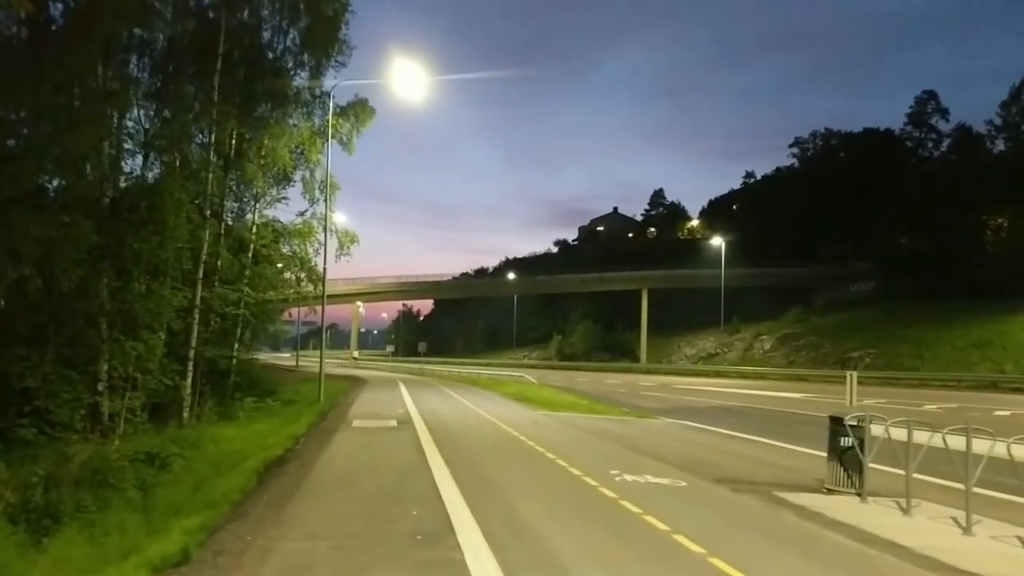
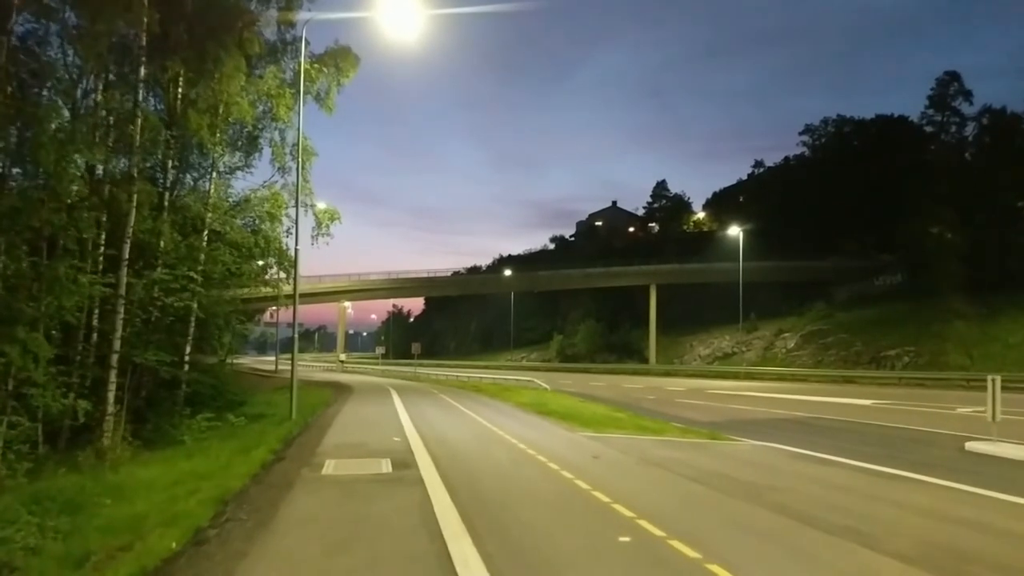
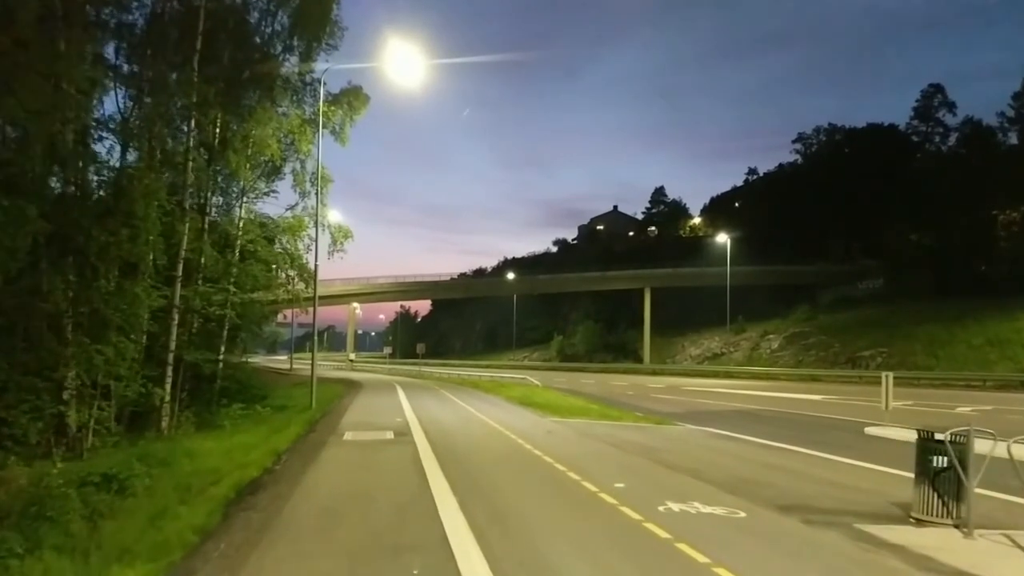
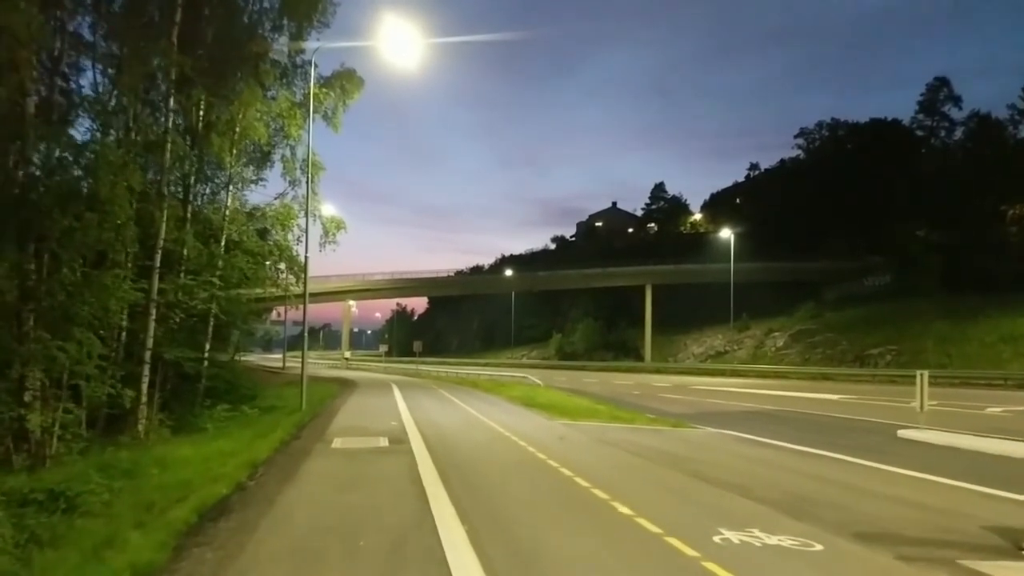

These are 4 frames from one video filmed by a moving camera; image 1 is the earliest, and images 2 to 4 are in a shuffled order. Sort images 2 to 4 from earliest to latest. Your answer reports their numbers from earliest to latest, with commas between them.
3, 4, 2
